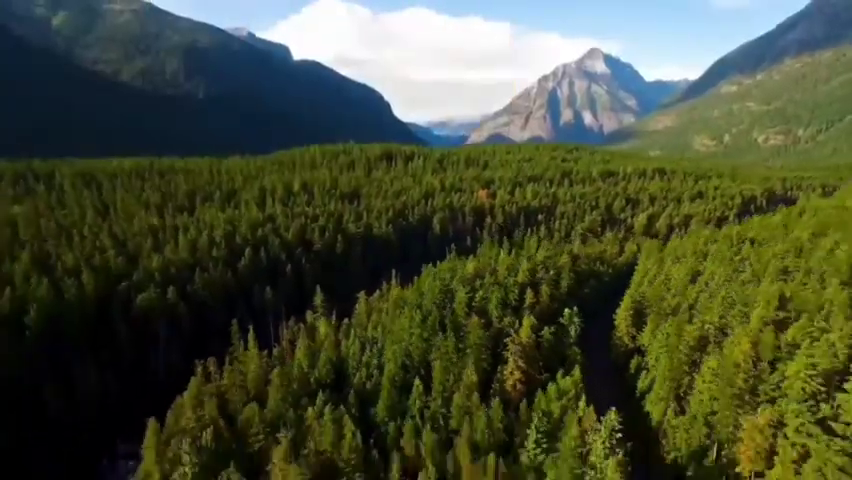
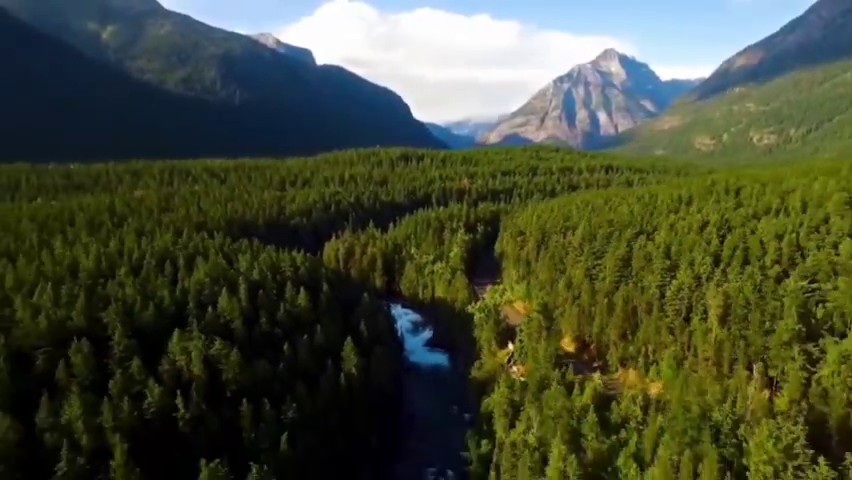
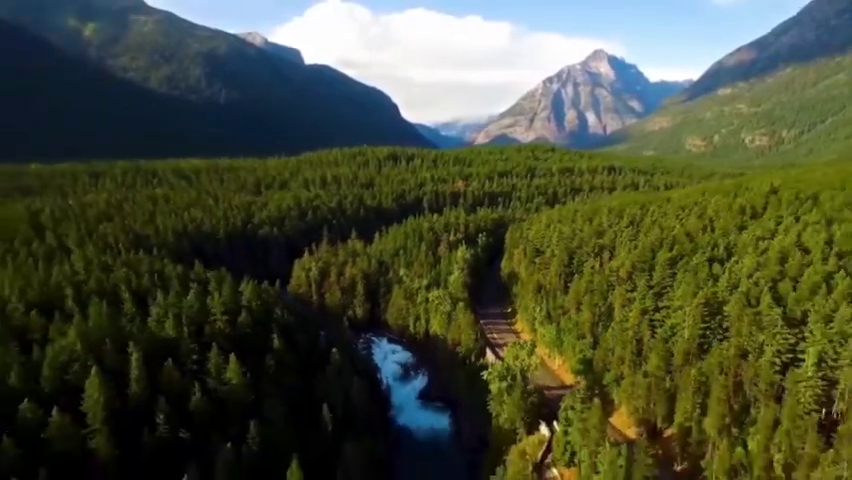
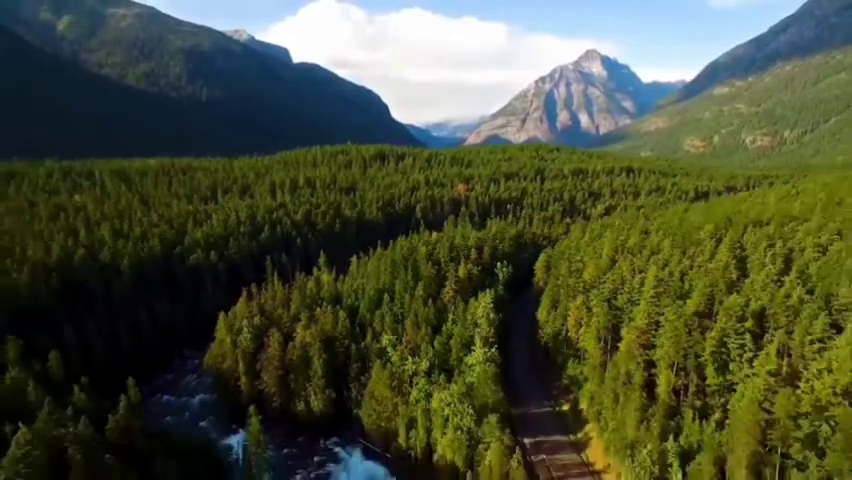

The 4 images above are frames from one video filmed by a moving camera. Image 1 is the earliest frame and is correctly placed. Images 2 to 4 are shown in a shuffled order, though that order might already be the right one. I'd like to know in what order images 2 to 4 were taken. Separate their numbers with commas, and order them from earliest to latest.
4, 3, 2
